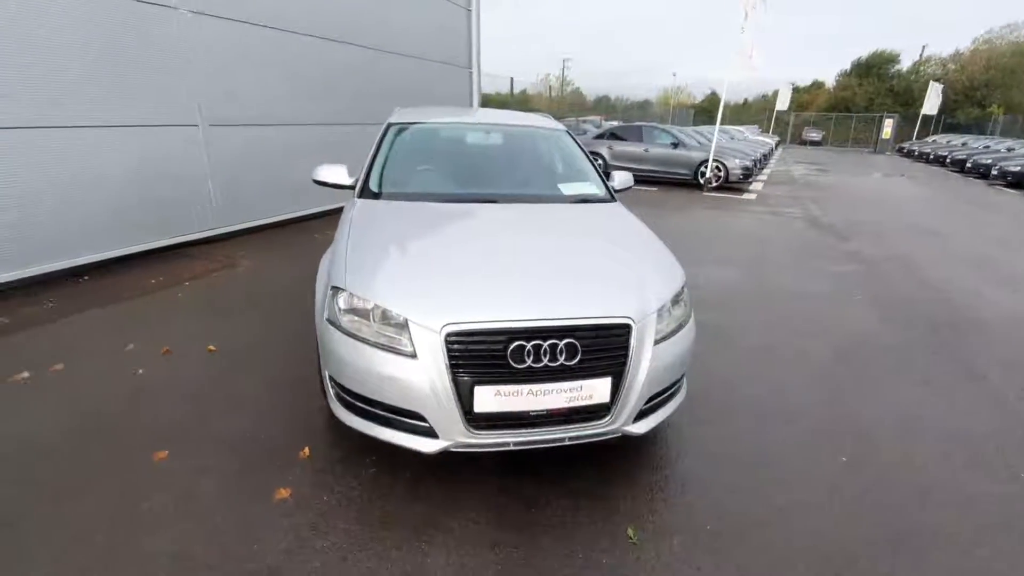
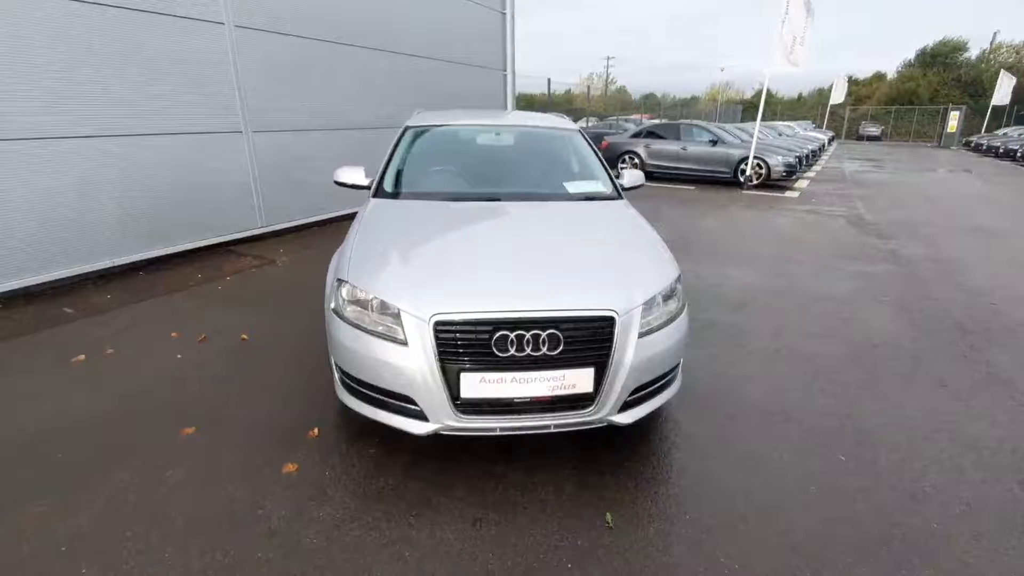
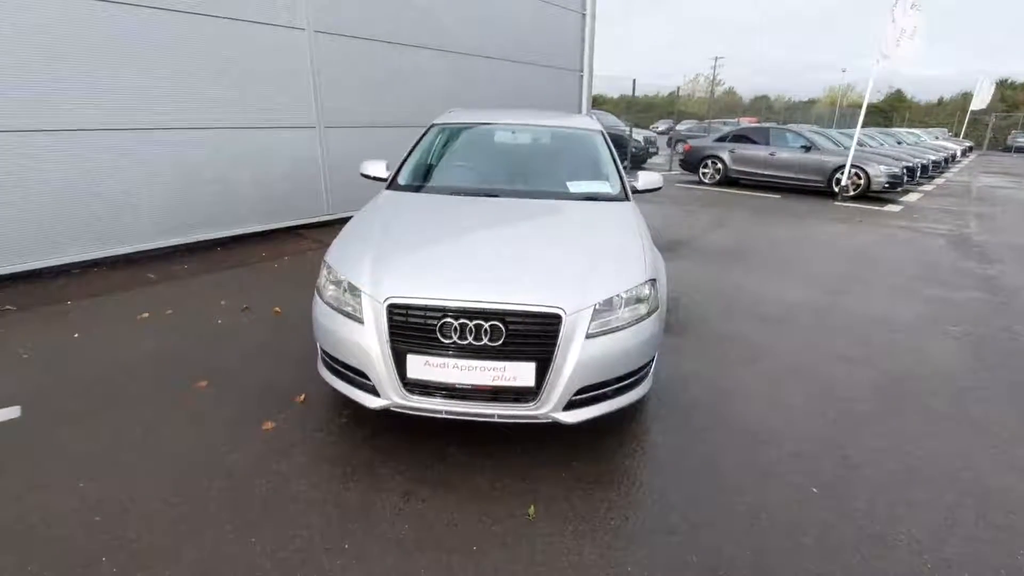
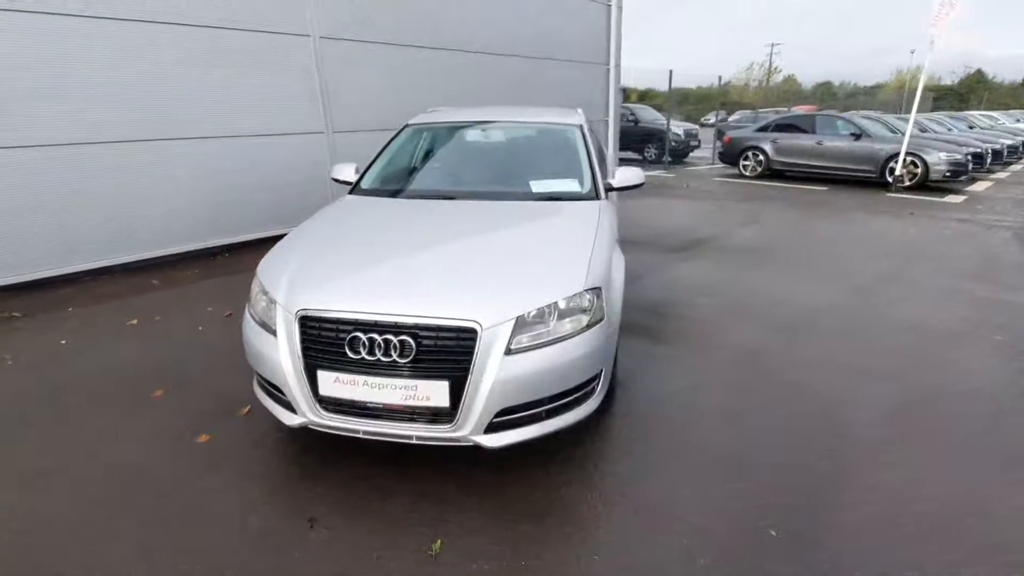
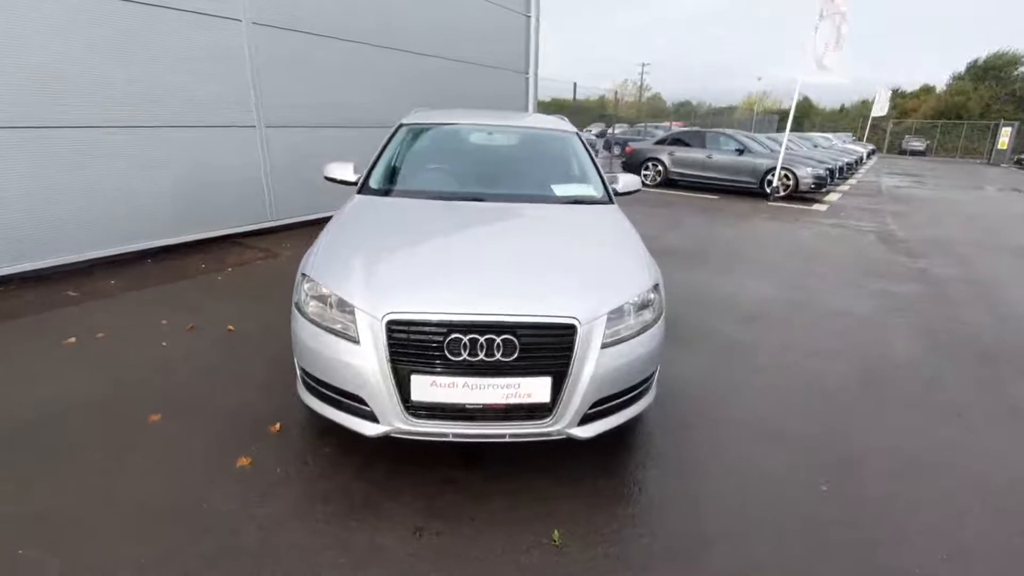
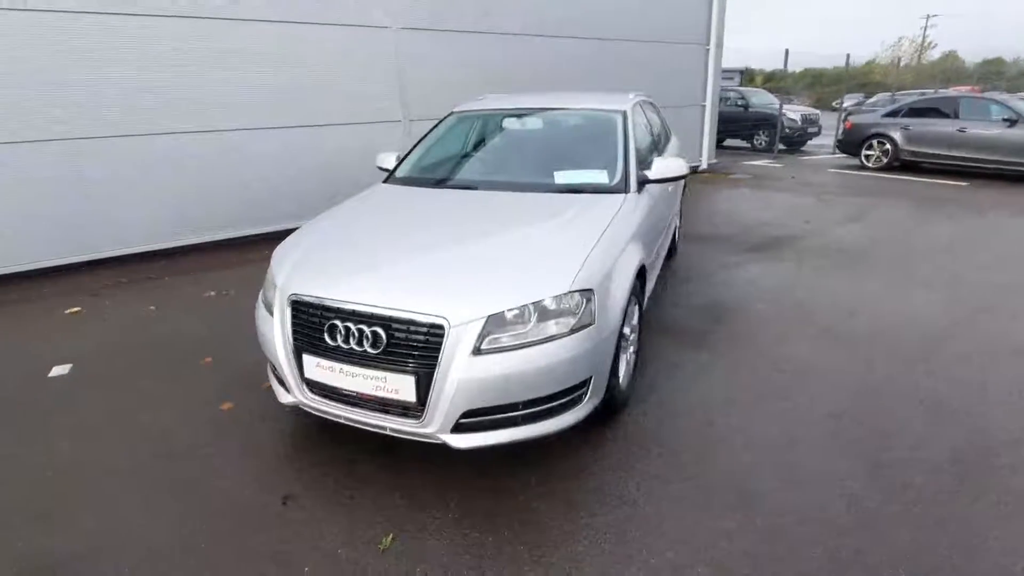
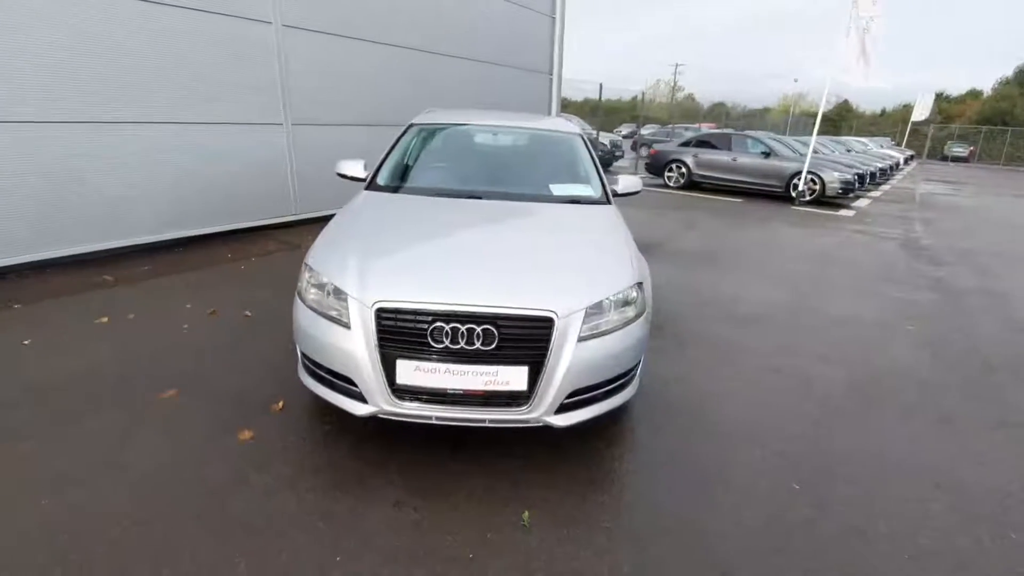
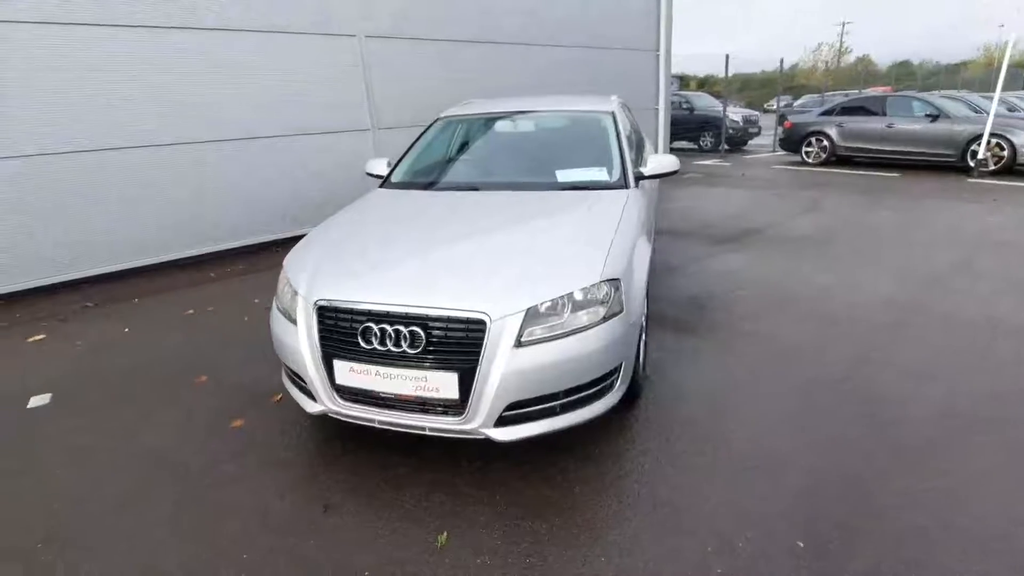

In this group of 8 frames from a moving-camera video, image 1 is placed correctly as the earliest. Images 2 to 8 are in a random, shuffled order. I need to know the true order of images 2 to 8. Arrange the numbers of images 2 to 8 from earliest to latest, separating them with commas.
2, 5, 7, 3, 4, 8, 6
